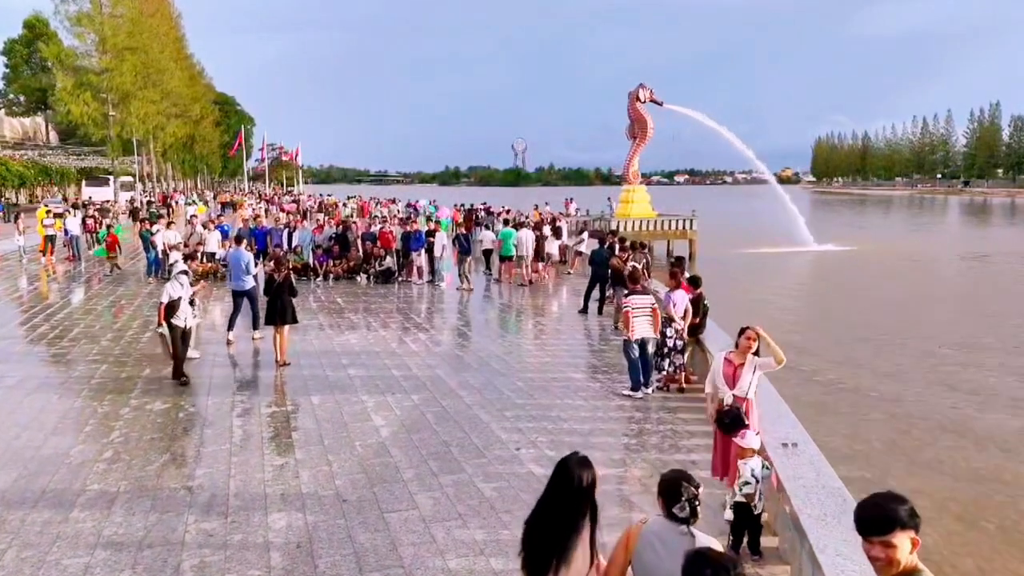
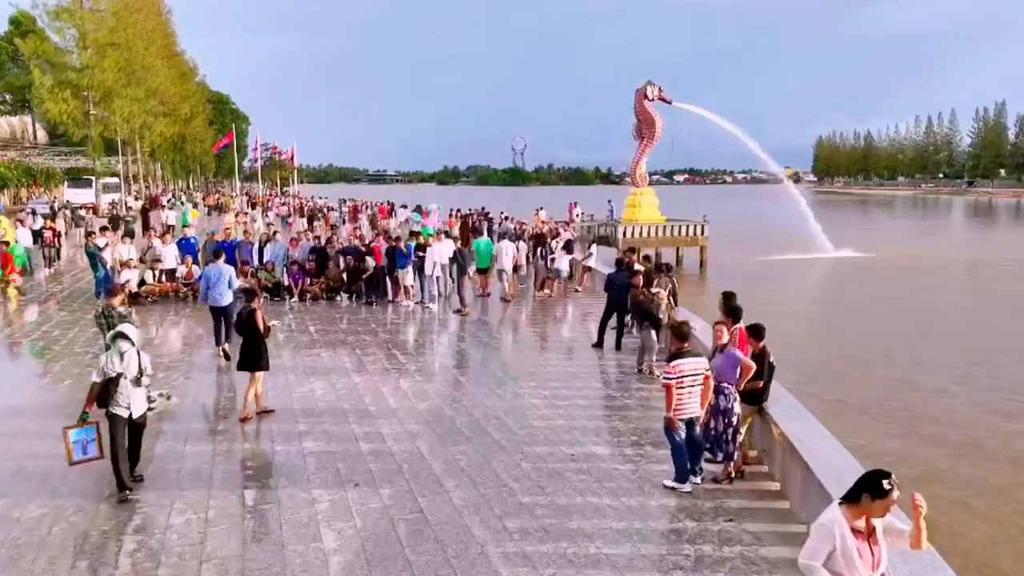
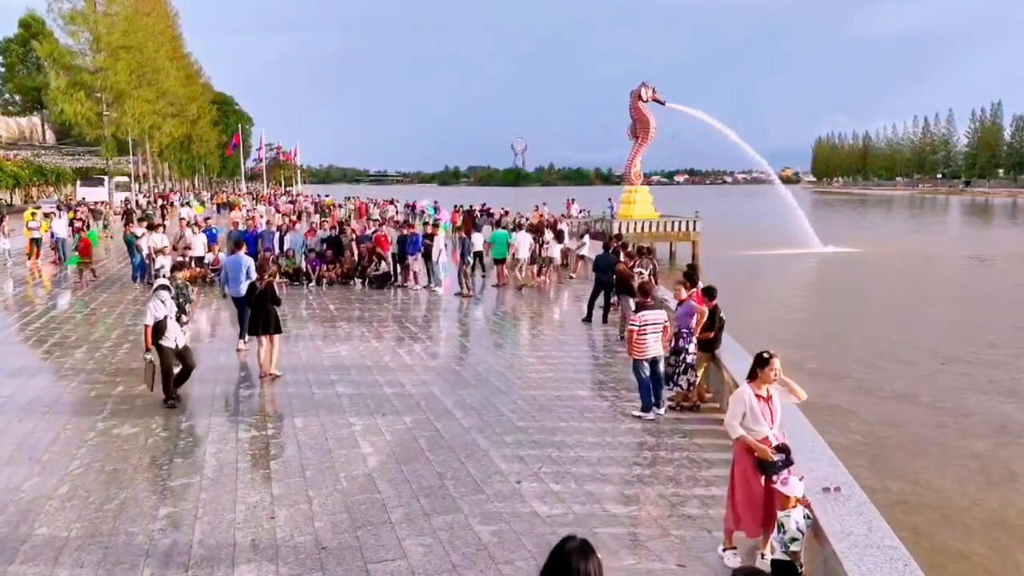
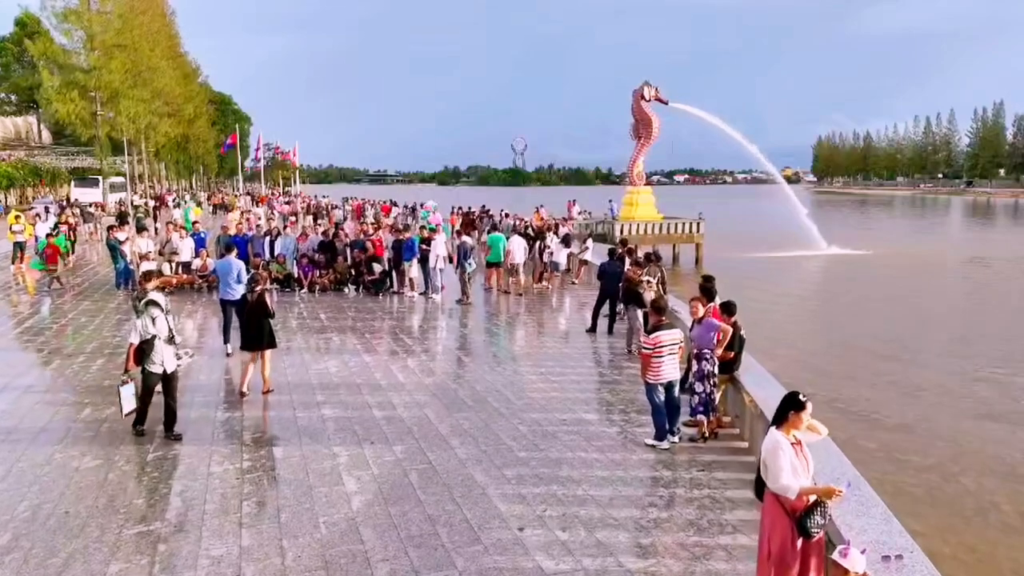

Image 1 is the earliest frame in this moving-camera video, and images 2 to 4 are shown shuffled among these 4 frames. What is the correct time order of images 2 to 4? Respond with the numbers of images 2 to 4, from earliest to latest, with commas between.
3, 4, 2
